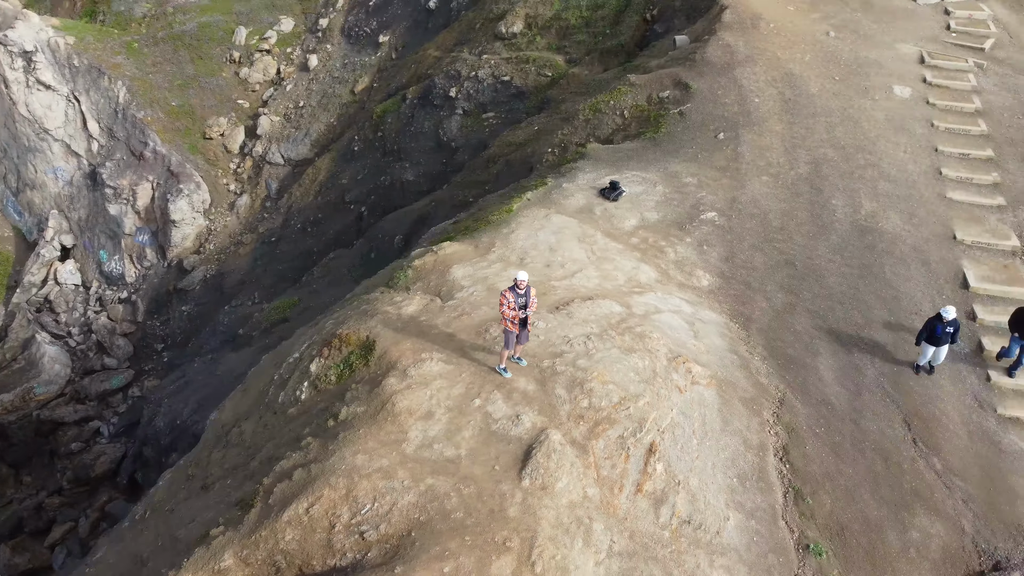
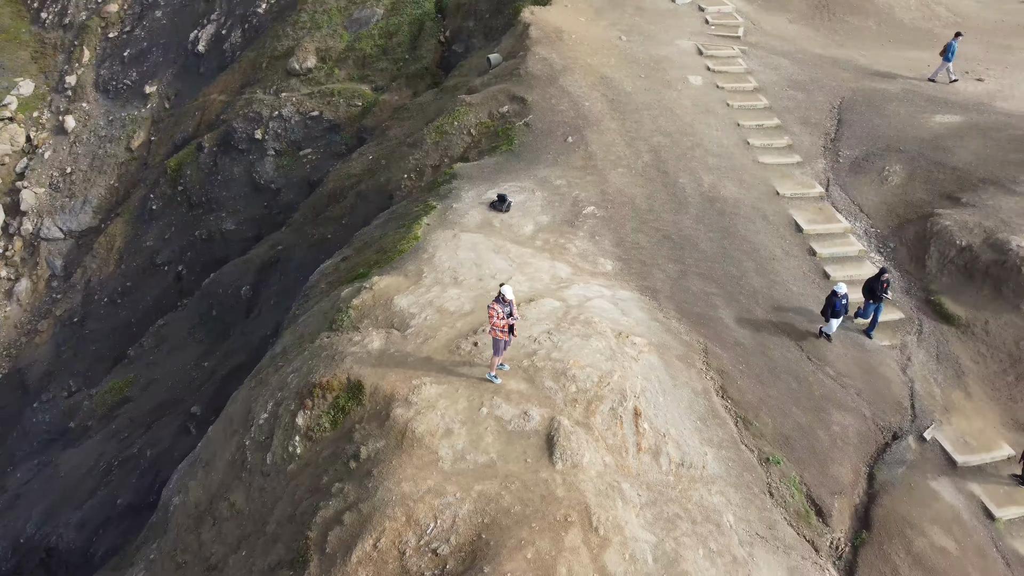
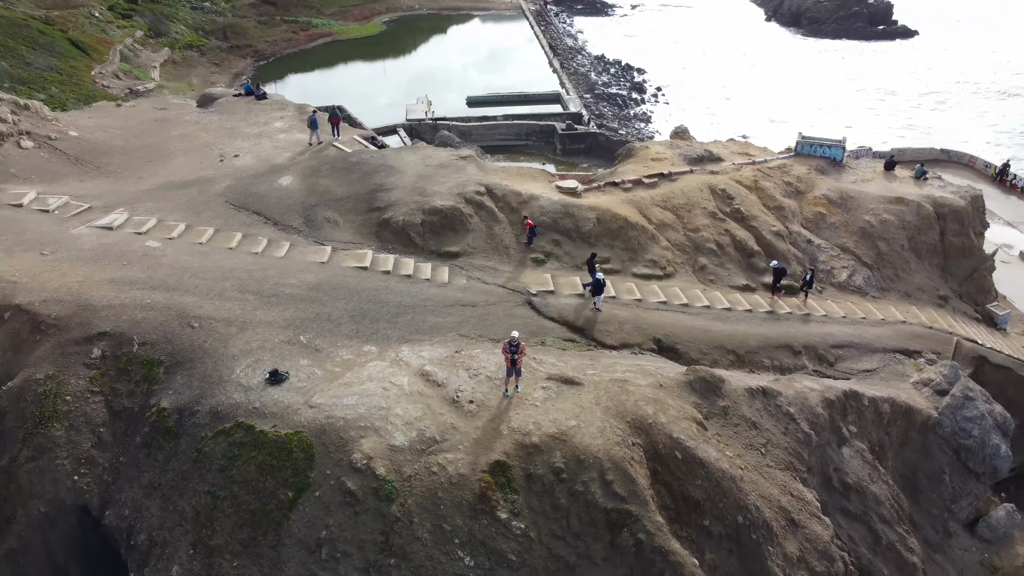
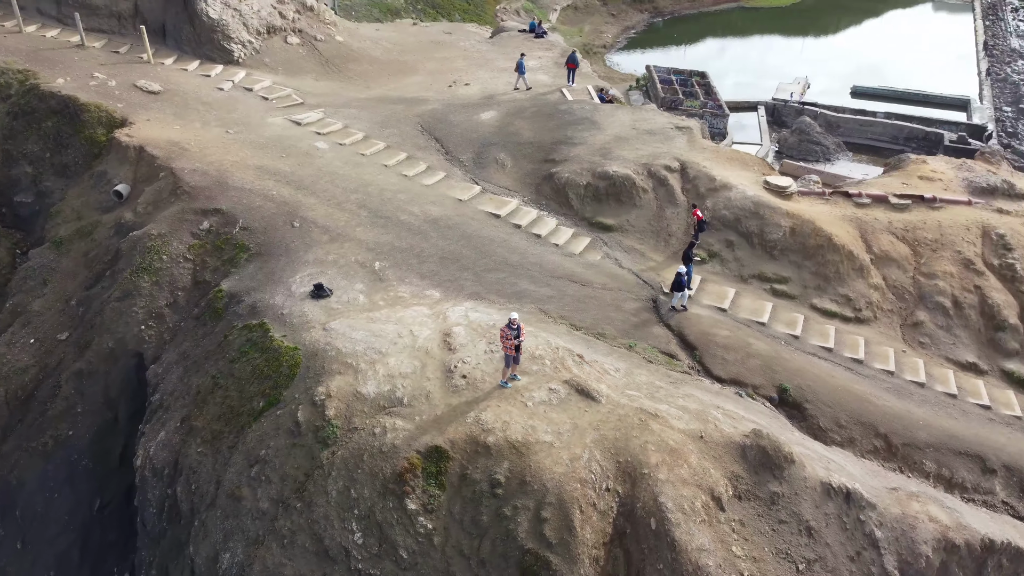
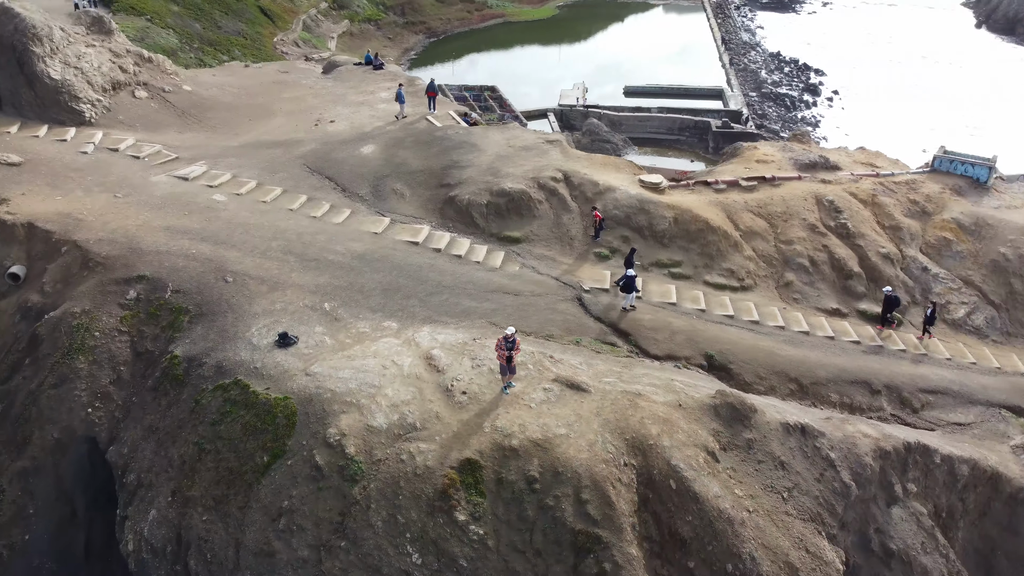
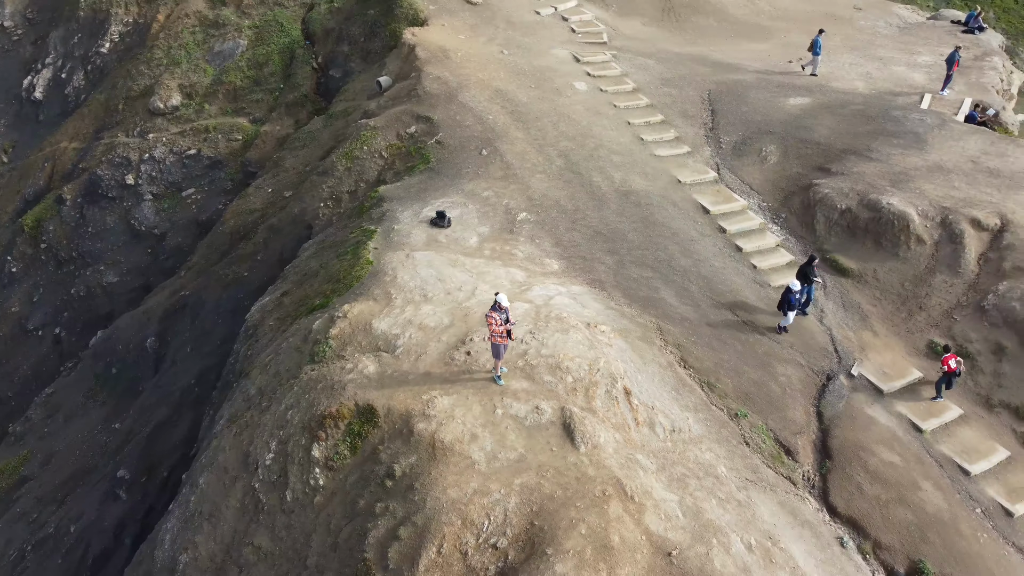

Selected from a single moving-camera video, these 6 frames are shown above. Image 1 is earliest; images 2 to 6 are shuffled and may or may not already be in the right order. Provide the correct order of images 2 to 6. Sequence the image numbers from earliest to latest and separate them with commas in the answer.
2, 6, 4, 5, 3
